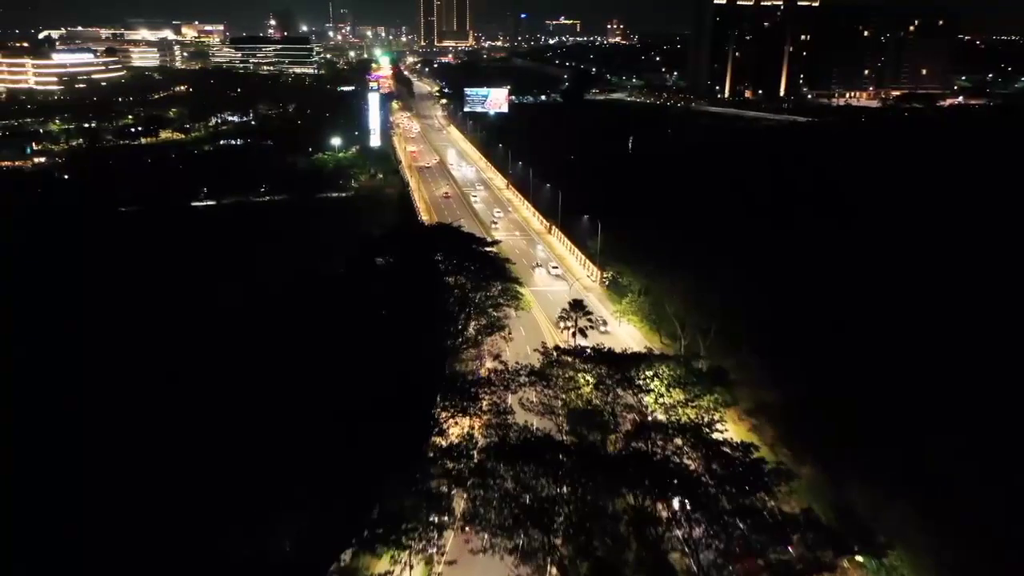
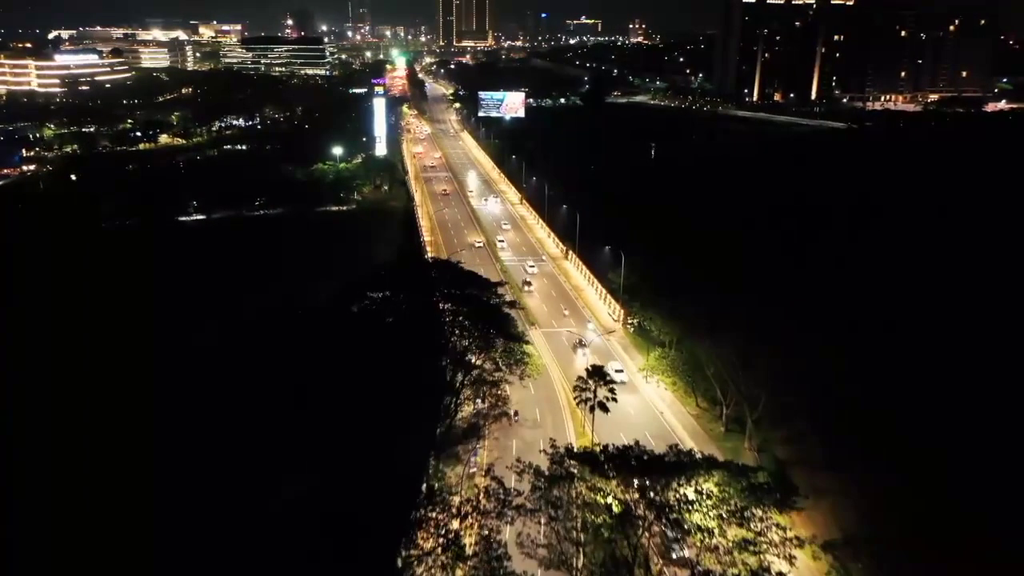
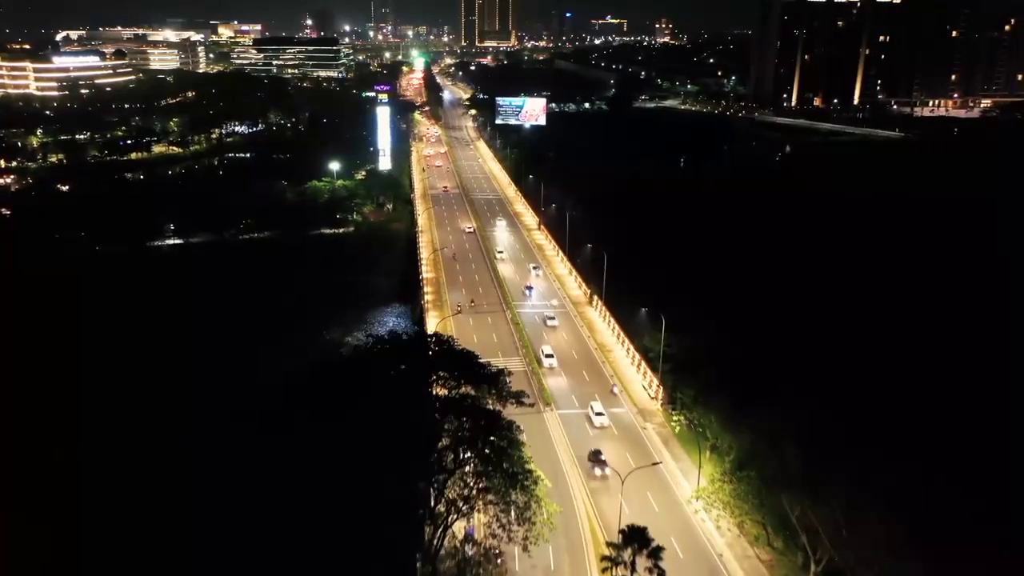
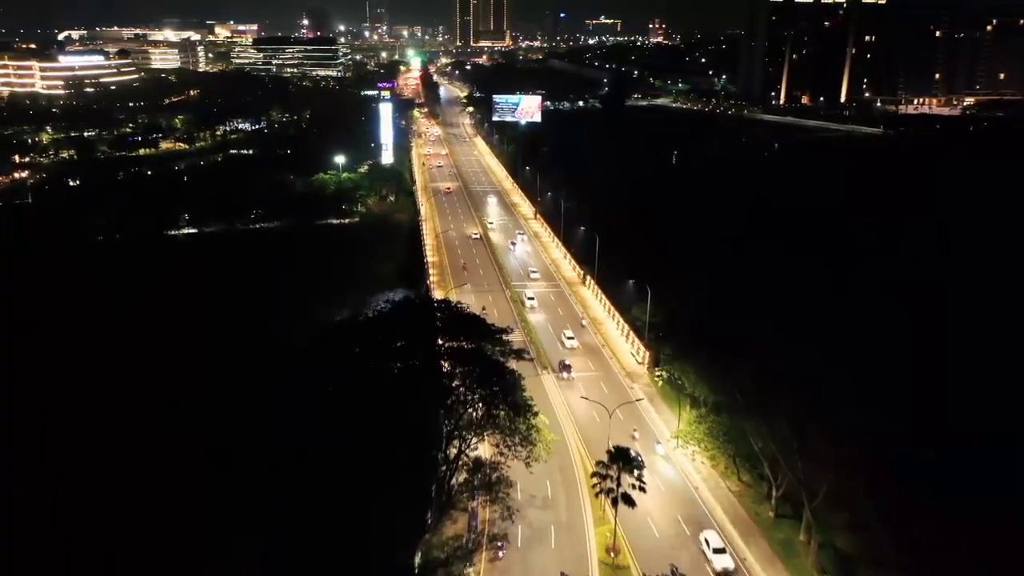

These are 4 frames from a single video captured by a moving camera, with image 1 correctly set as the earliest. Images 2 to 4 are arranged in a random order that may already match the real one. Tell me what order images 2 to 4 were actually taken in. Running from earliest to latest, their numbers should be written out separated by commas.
2, 4, 3
